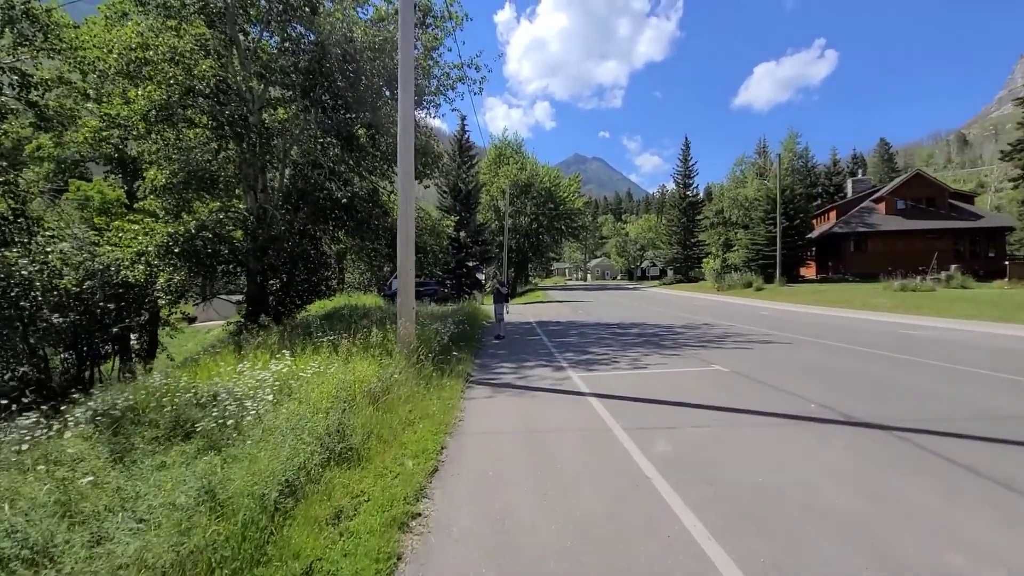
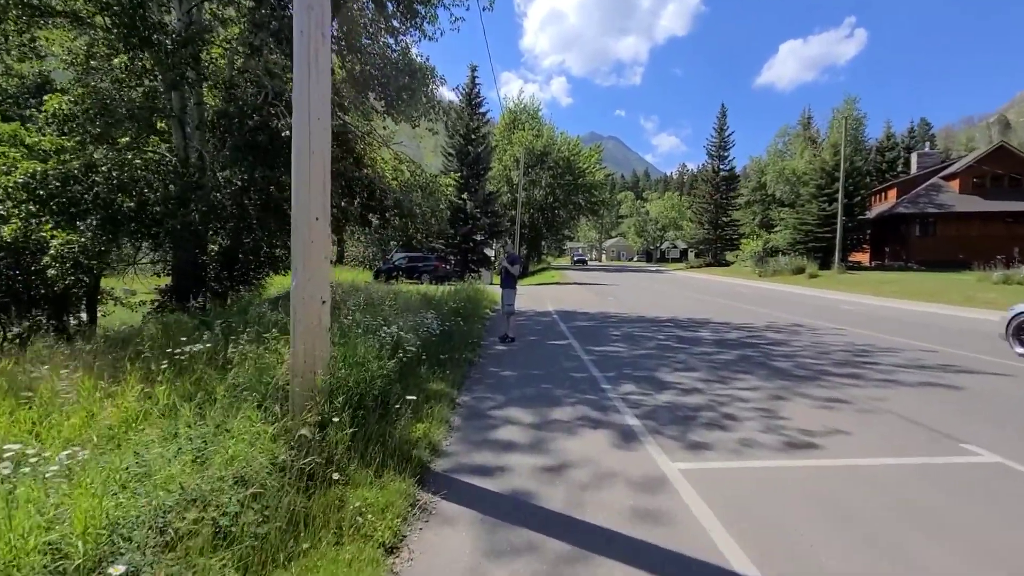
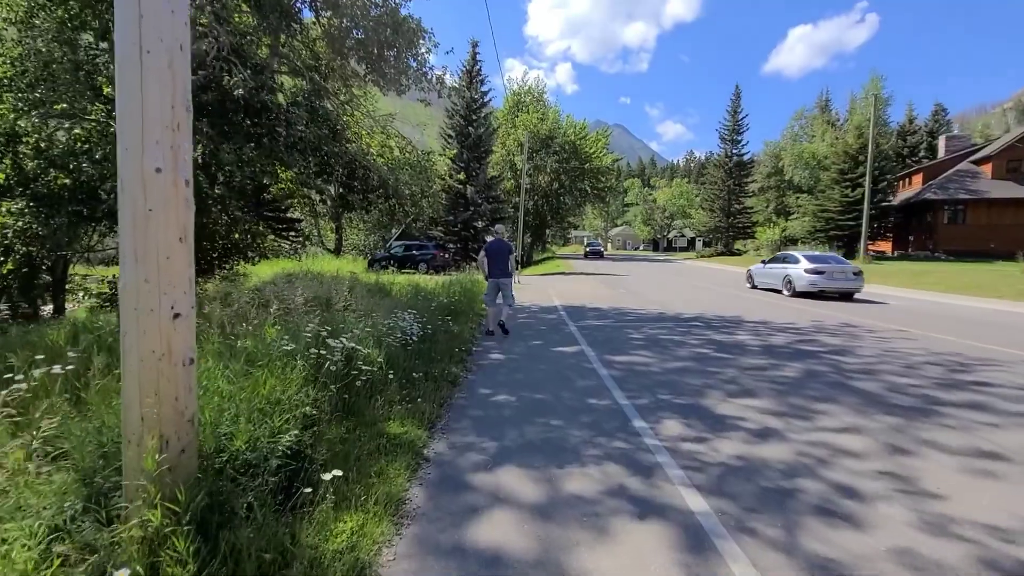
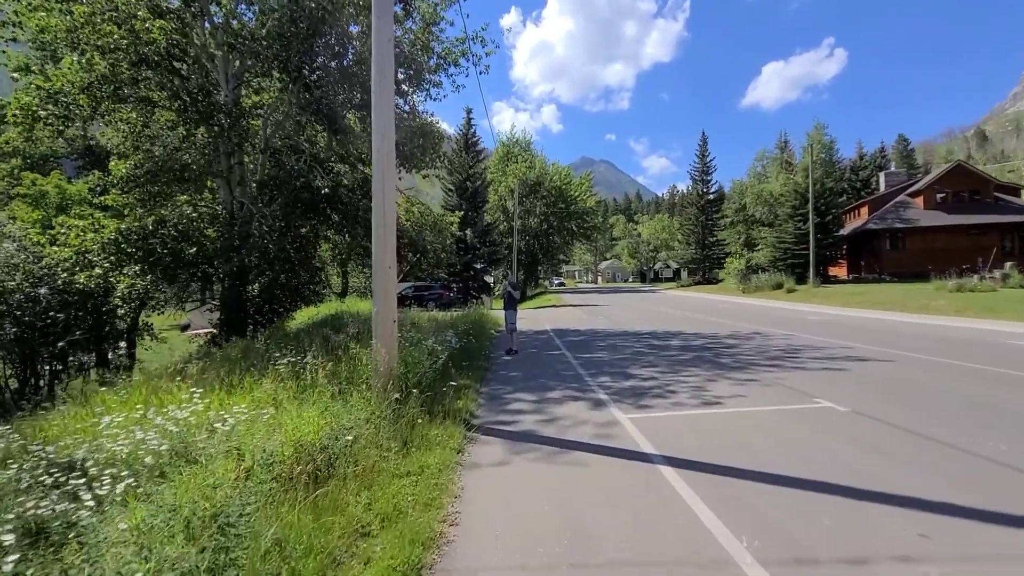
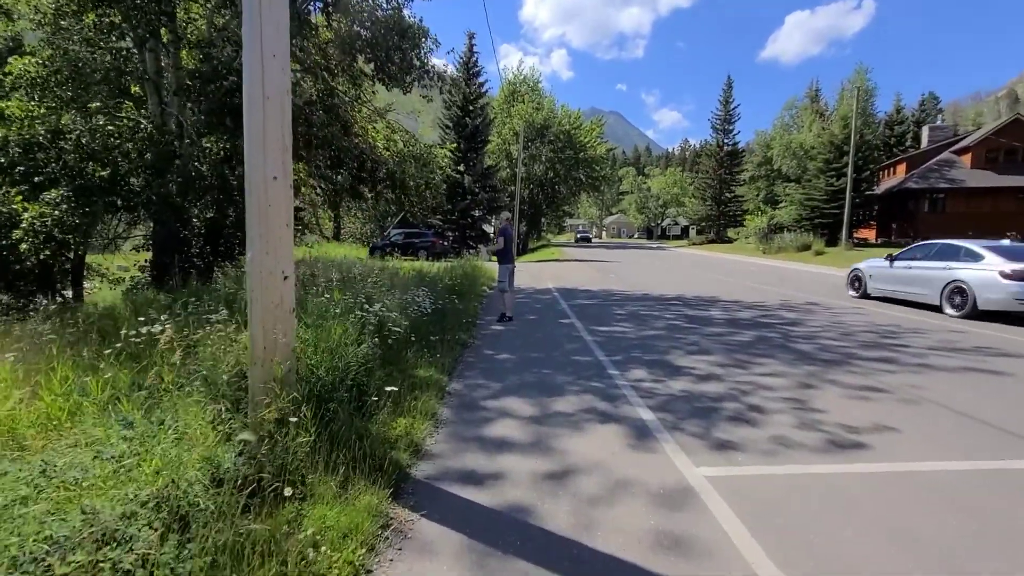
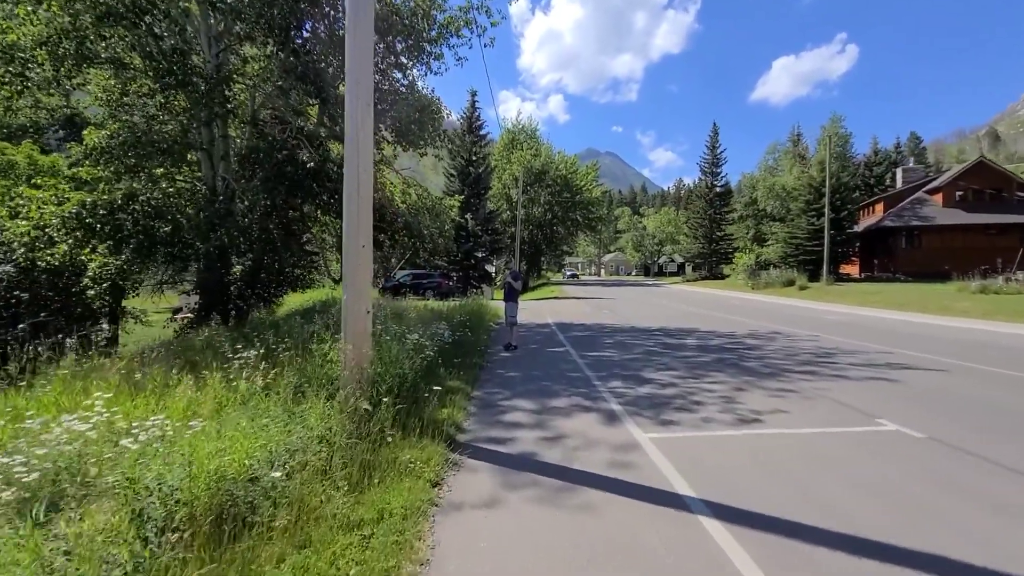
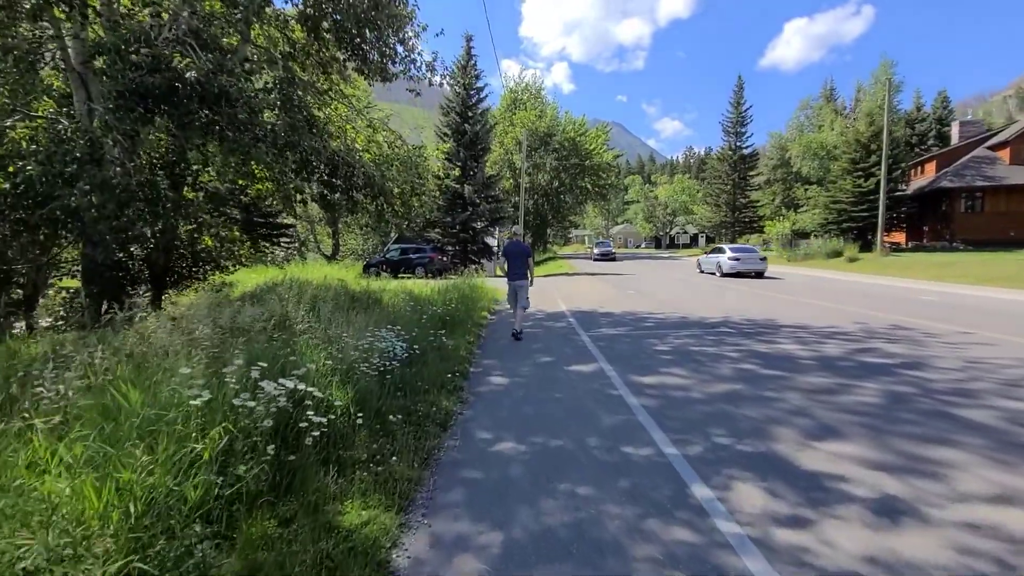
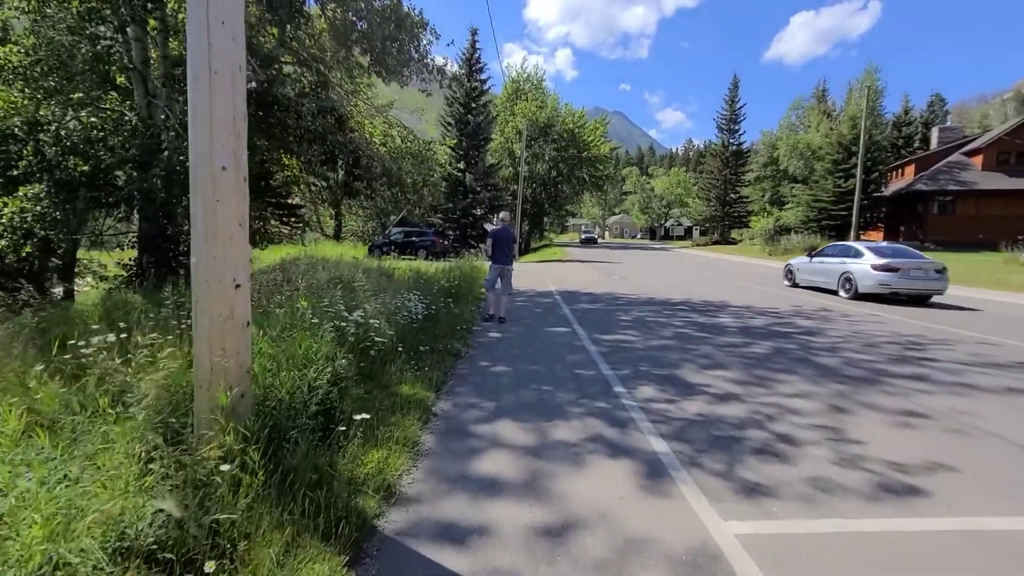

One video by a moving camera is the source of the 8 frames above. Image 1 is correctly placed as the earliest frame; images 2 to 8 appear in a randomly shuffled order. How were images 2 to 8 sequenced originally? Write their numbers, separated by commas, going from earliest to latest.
4, 6, 2, 5, 8, 3, 7
